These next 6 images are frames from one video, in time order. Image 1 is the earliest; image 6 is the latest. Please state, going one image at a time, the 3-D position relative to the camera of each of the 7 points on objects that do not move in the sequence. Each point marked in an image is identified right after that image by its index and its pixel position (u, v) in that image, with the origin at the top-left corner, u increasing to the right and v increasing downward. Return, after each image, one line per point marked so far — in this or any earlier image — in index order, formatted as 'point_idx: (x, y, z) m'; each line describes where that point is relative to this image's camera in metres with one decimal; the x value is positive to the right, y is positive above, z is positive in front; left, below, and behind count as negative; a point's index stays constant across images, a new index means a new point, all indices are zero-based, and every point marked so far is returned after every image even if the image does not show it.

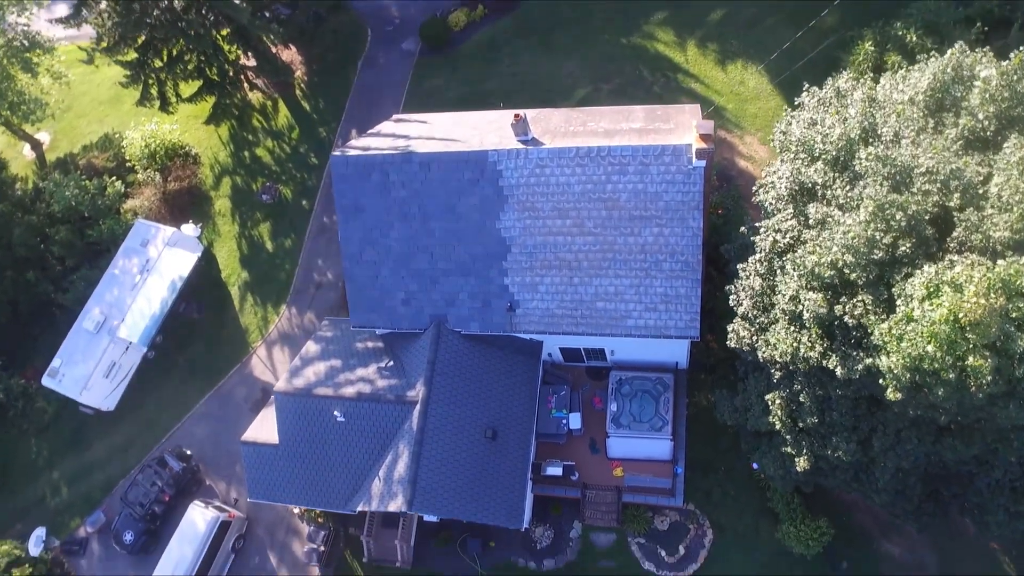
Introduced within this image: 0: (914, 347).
0: (+8.6, -1.3, +16.3) m
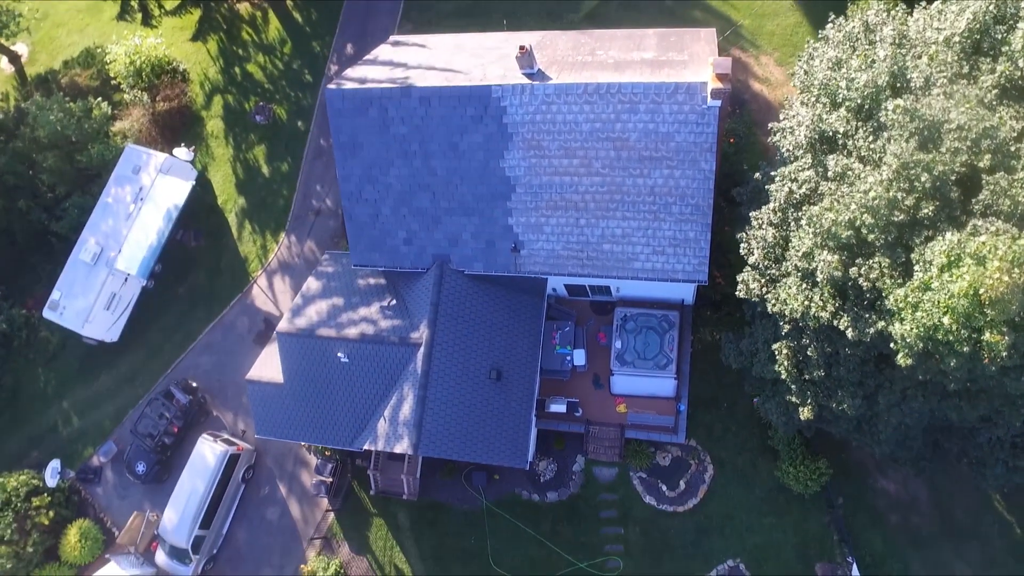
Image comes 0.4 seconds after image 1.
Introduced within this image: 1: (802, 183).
0: (+8.7, -0.6, +15.8) m
1: (+7.3, +2.7, +19.2) m
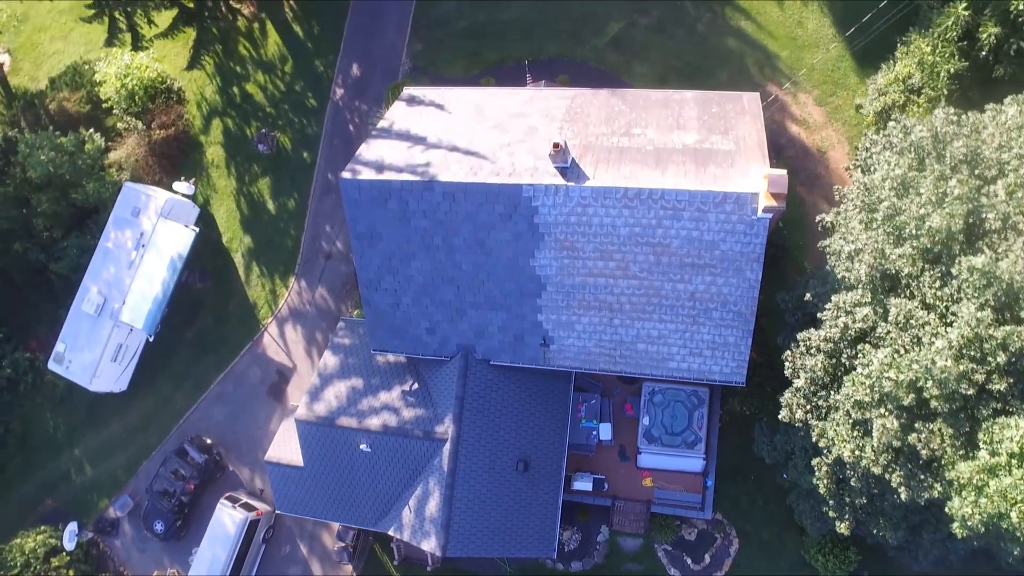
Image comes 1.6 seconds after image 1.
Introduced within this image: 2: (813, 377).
0: (+9.6, -4.4, +14.9) m
1: (+8.1, -0.7, +17.9) m
2: (+7.6, -2.2, +19.1) m
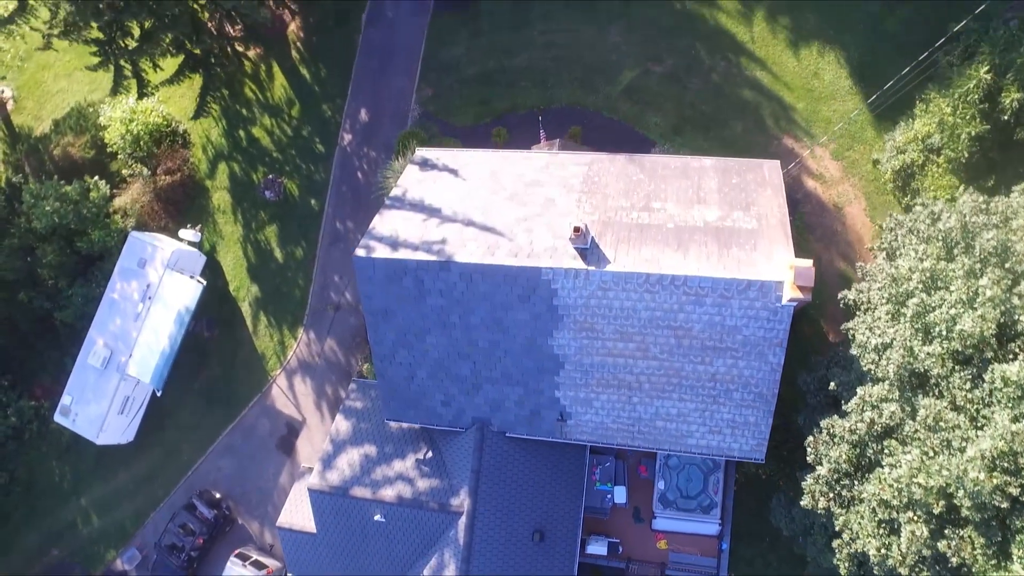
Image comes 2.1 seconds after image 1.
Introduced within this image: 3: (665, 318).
0: (+10.1, -6.6, +14.7) m
1: (+8.7, -3.0, +17.6) m
2: (+8.1, -4.4, +18.9) m
3: (+4.0, -0.8, +20.0) m
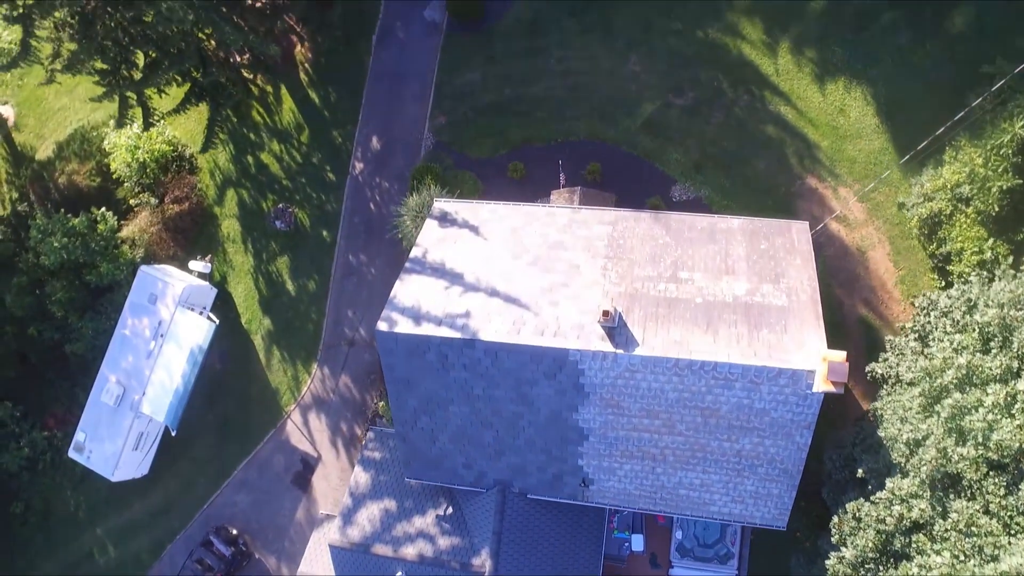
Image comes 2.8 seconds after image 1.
0: (+10.8, -9.0, +14.9) m
1: (+9.3, -5.2, +17.6) m
2: (+8.8, -6.6, +18.9) m
3: (+4.7, -2.8, +19.7) m
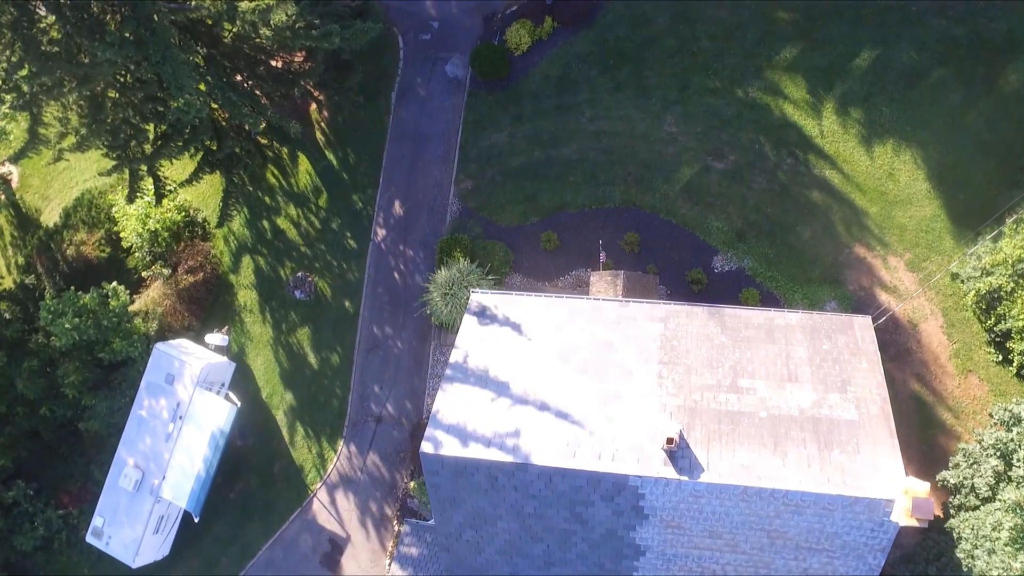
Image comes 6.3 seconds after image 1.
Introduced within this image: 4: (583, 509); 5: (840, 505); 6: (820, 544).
0: (+12.3, -11.9, +13.9) m
1: (+10.8, -8.0, +16.5) m
2: (+10.2, -9.4, +17.9) m
3: (+6.1, -5.7, +18.6) m
4: (+1.8, -5.7, +19.4) m
5: (+7.7, -5.1, +17.8) m
6: (+7.6, -6.3, +18.7) m
